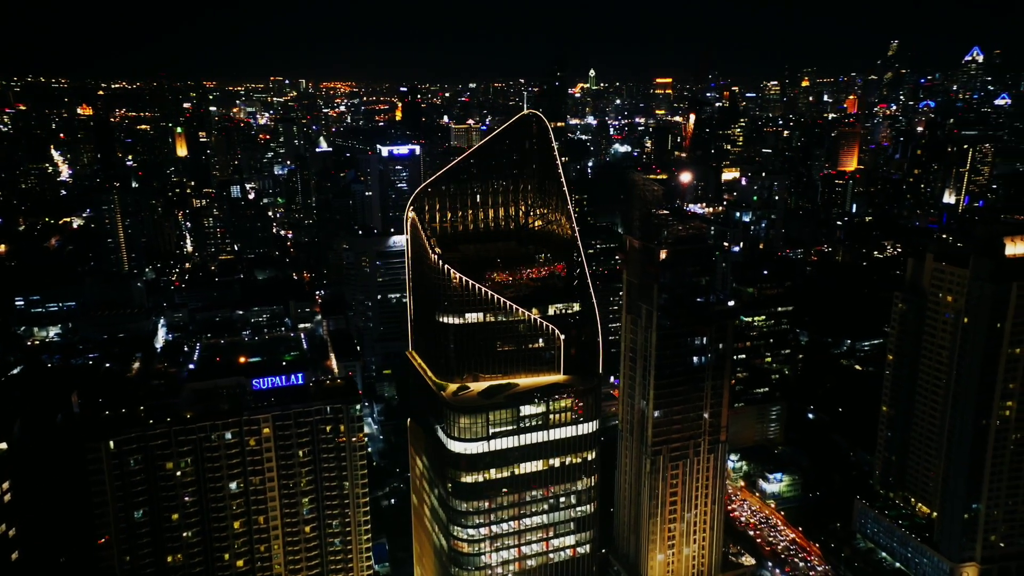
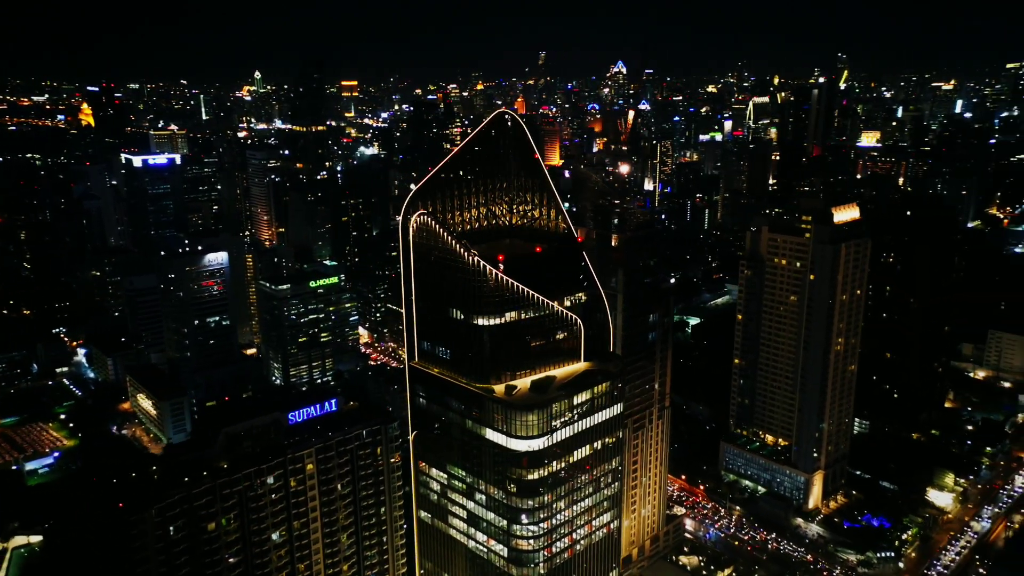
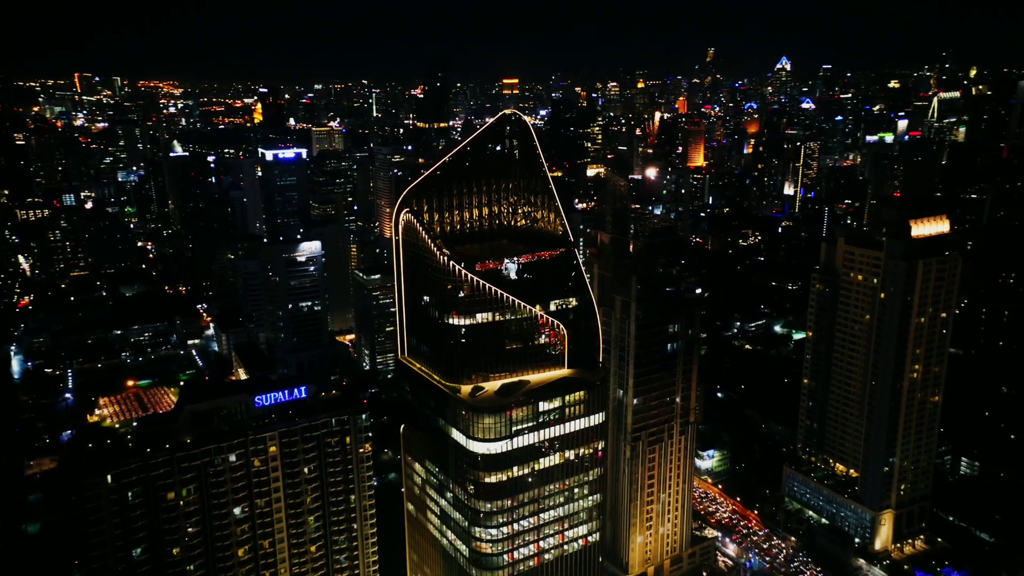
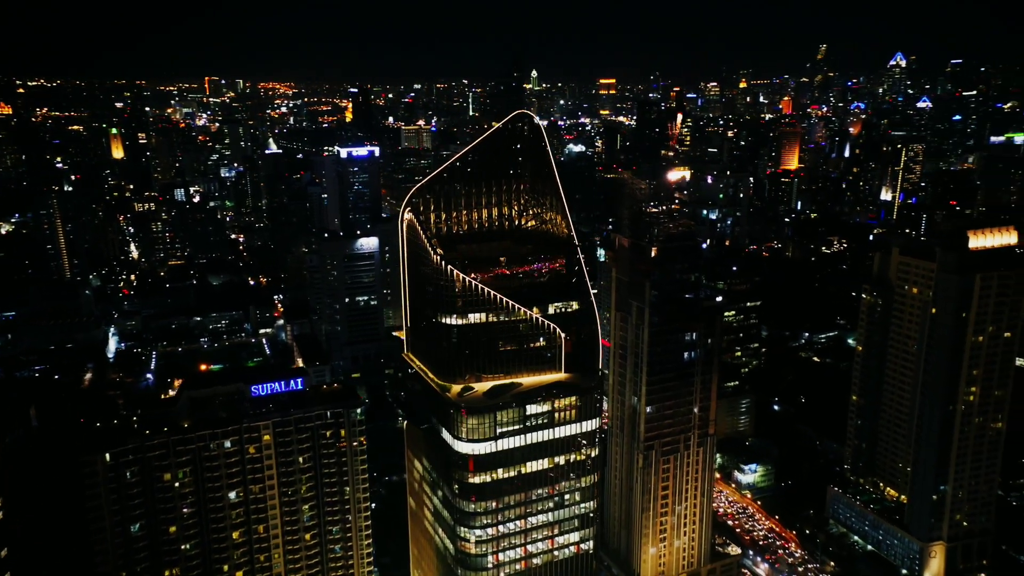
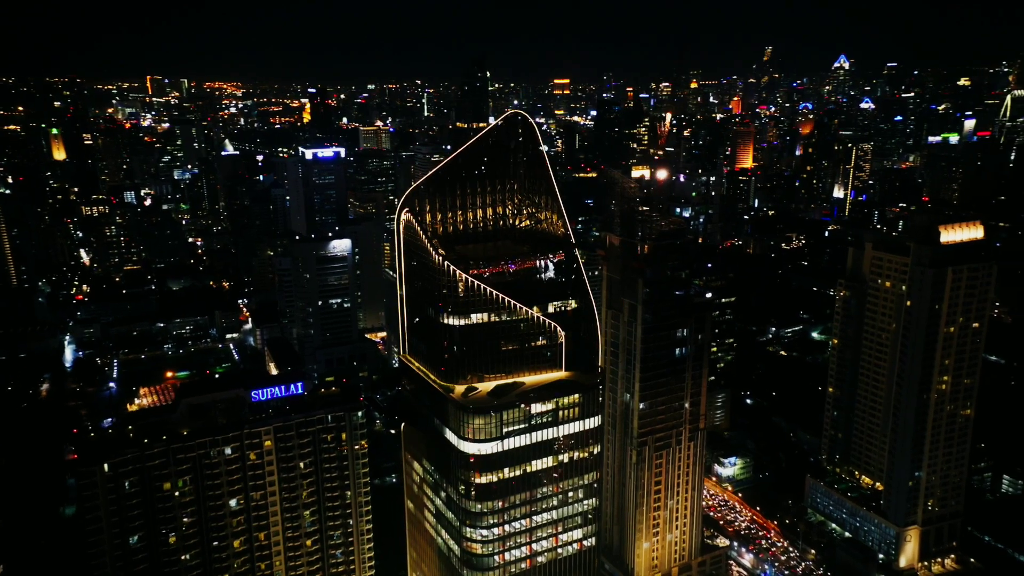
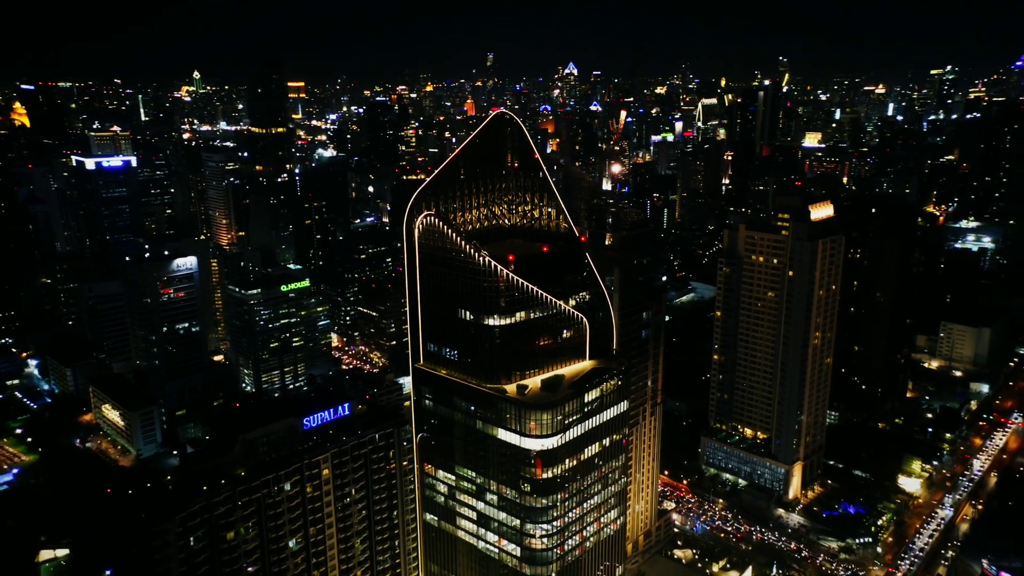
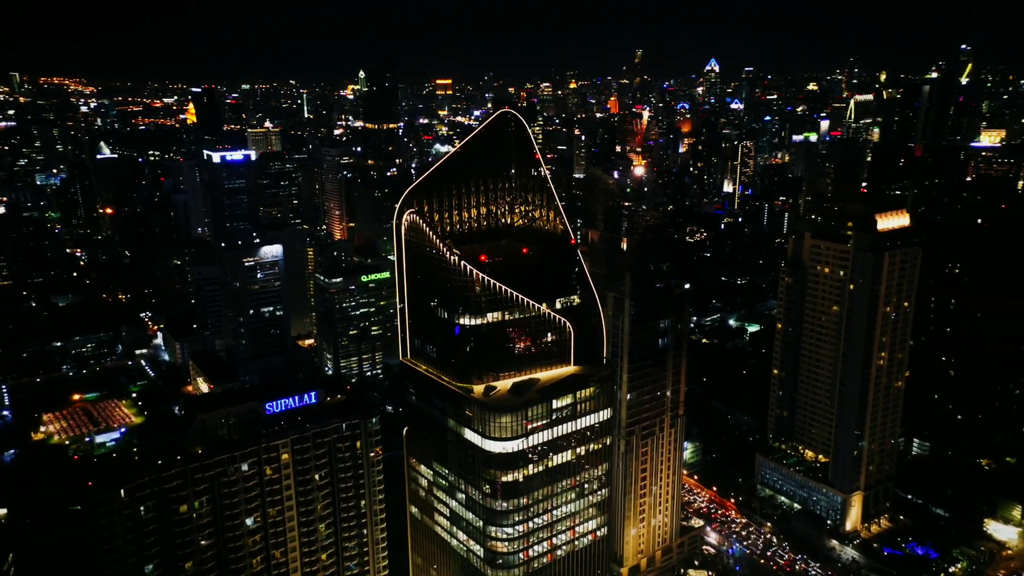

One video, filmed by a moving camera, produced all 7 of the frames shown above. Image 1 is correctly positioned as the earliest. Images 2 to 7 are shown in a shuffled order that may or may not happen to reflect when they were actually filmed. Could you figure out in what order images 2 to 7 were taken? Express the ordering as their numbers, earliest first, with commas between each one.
4, 5, 3, 7, 2, 6
